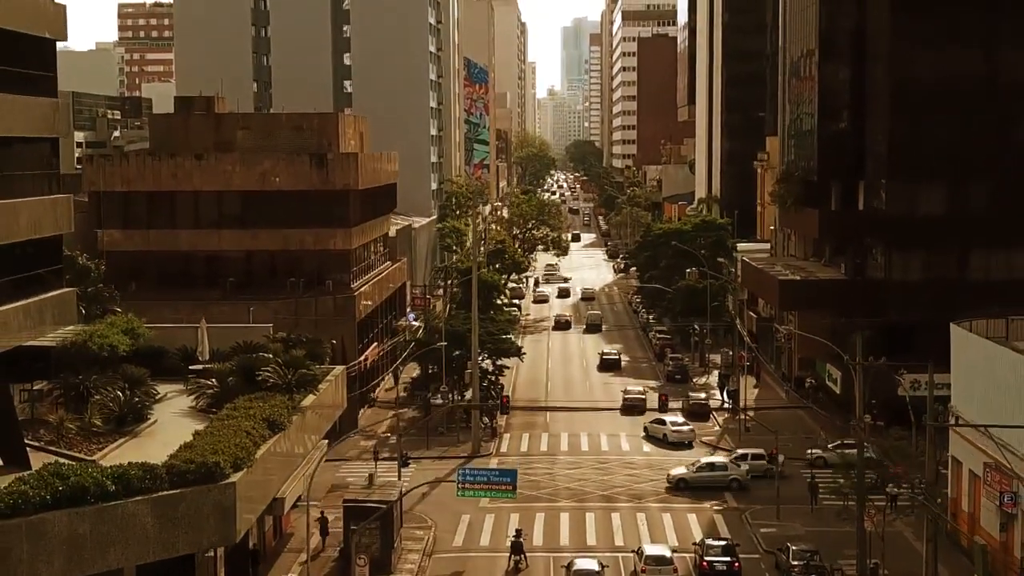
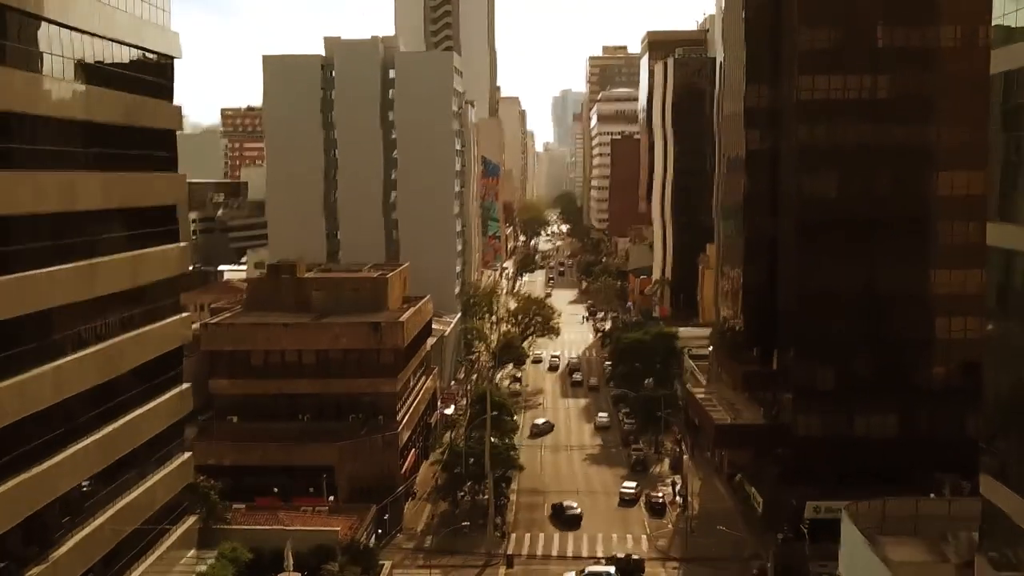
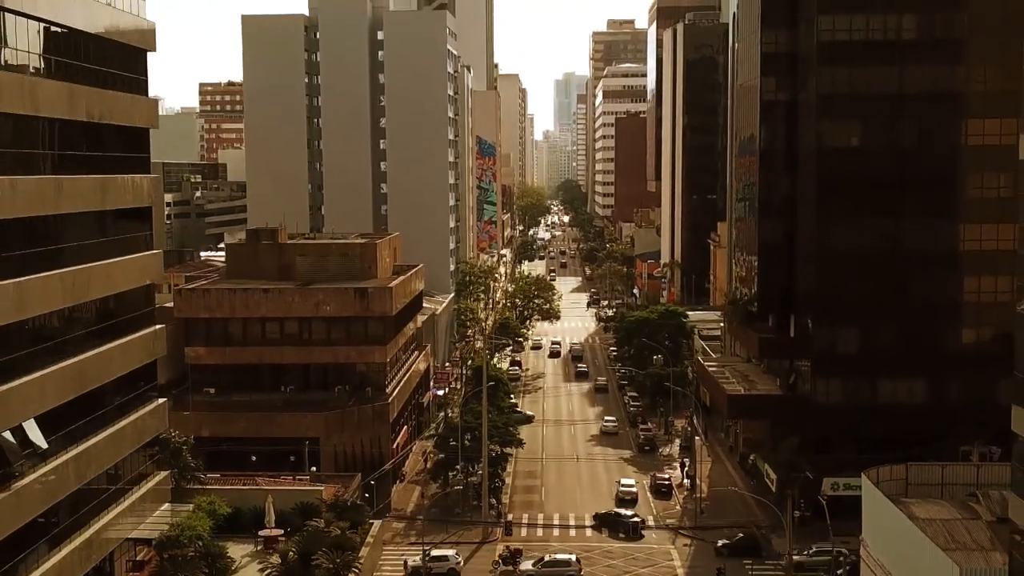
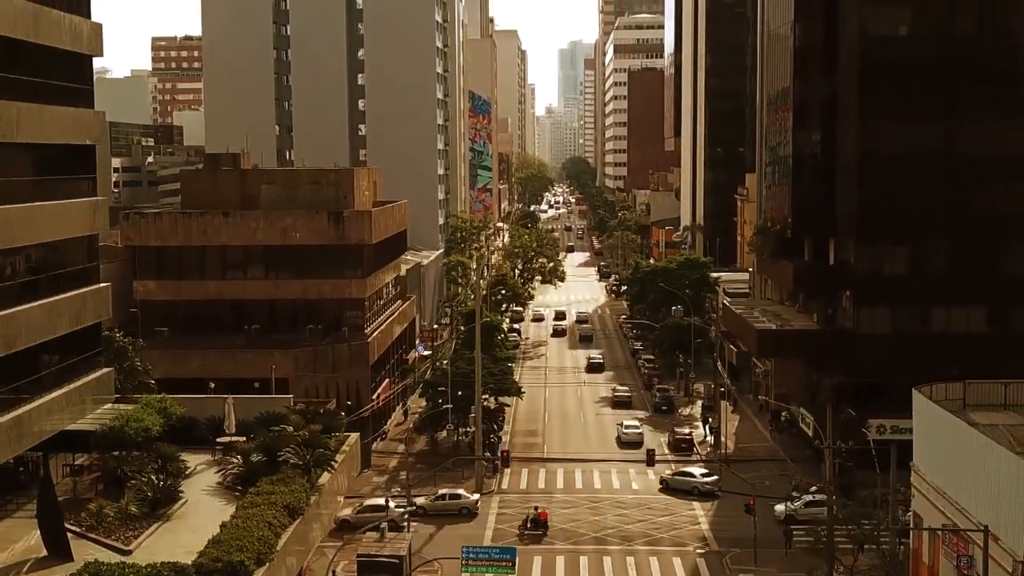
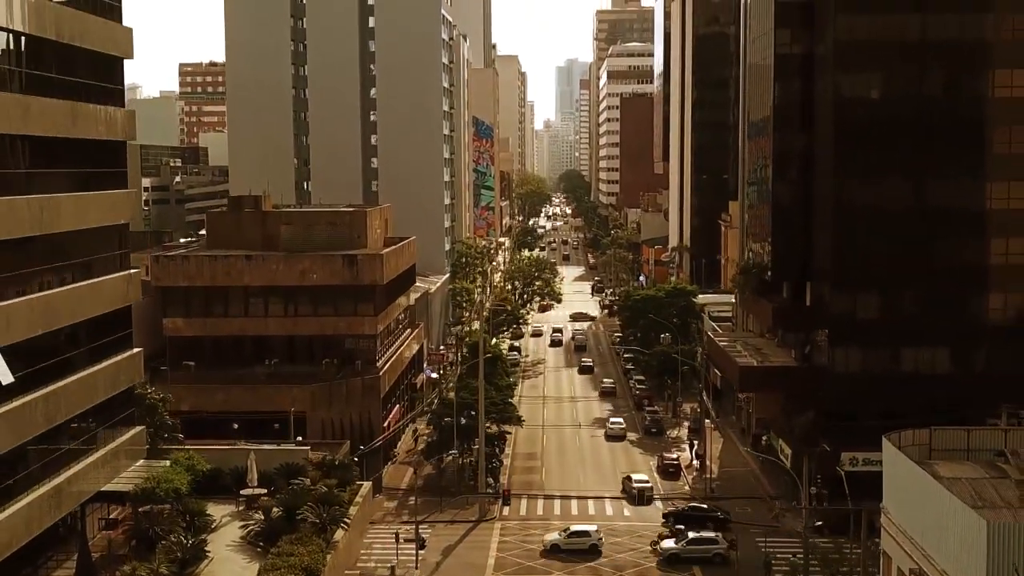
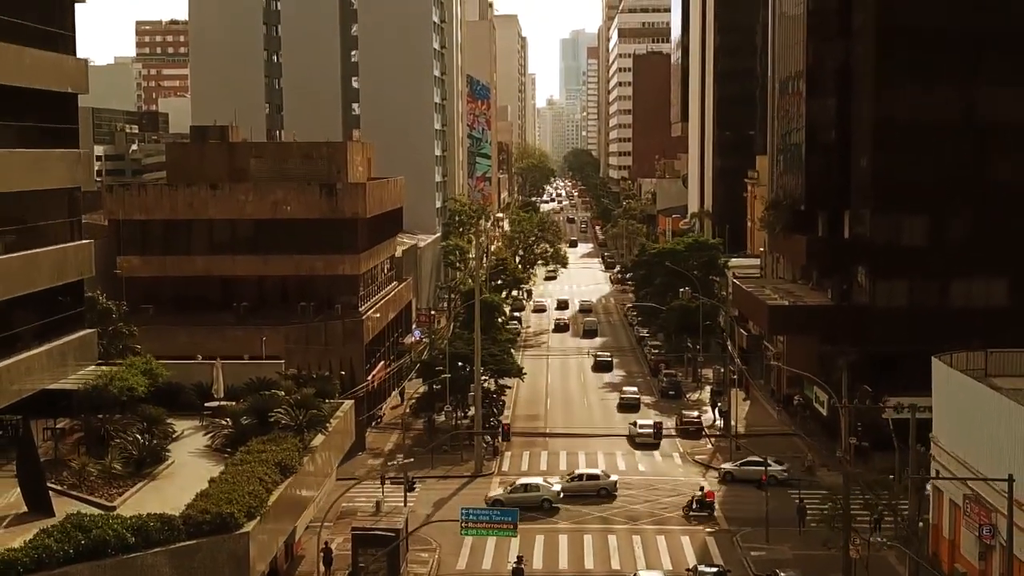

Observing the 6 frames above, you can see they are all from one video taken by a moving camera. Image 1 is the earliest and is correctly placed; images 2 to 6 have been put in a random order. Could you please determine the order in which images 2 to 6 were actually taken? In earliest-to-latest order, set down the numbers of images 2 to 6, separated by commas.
6, 4, 5, 3, 2
